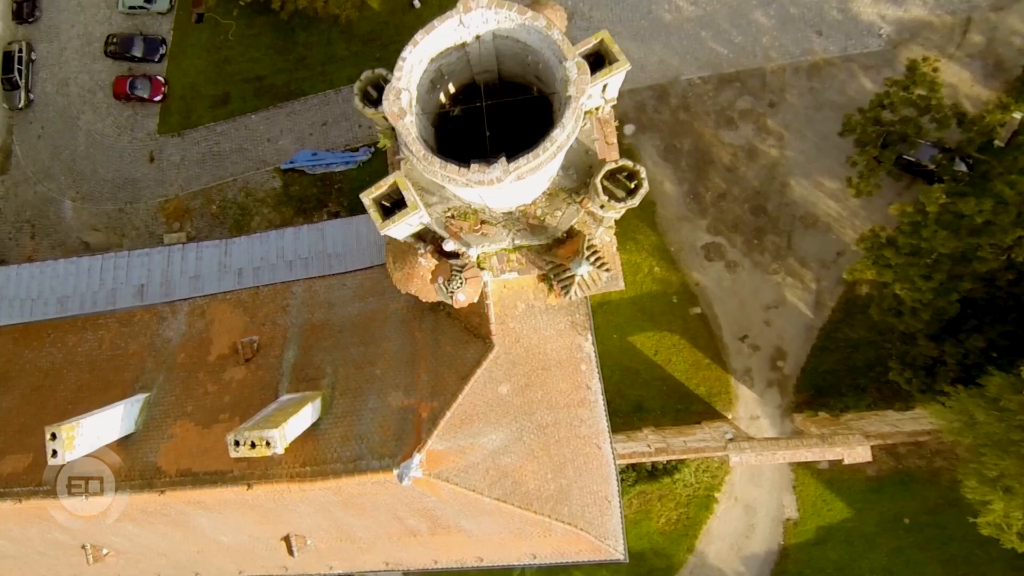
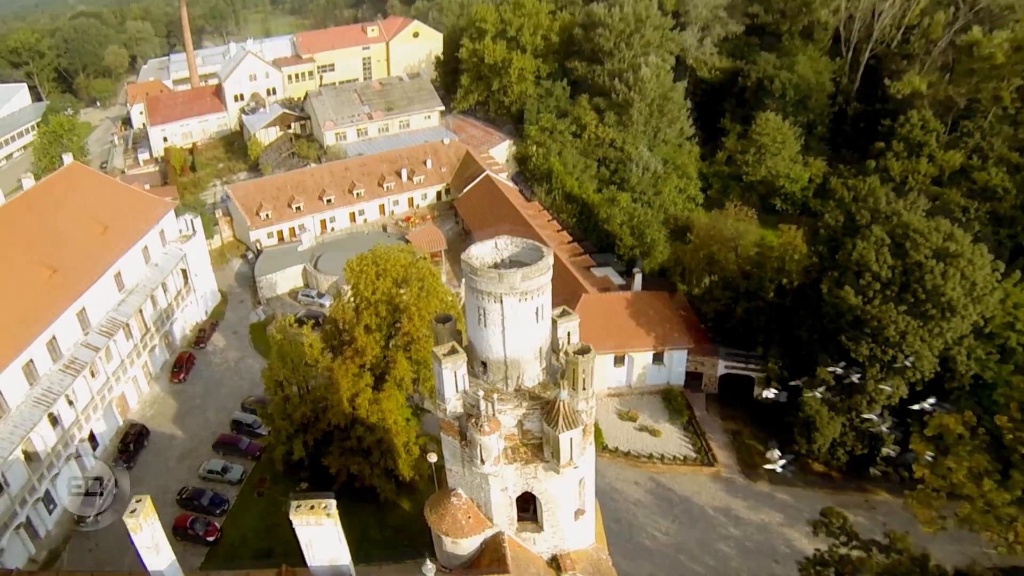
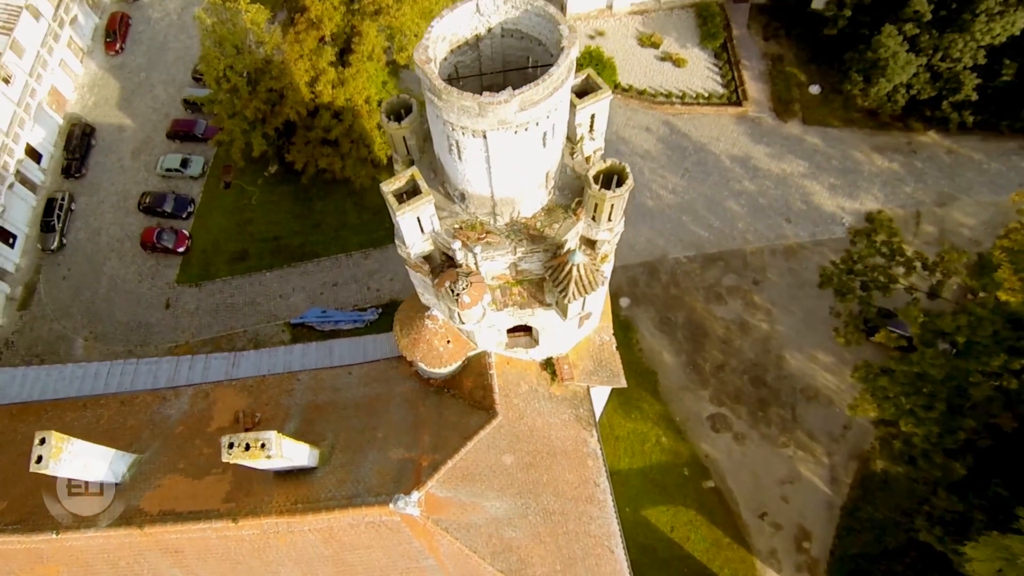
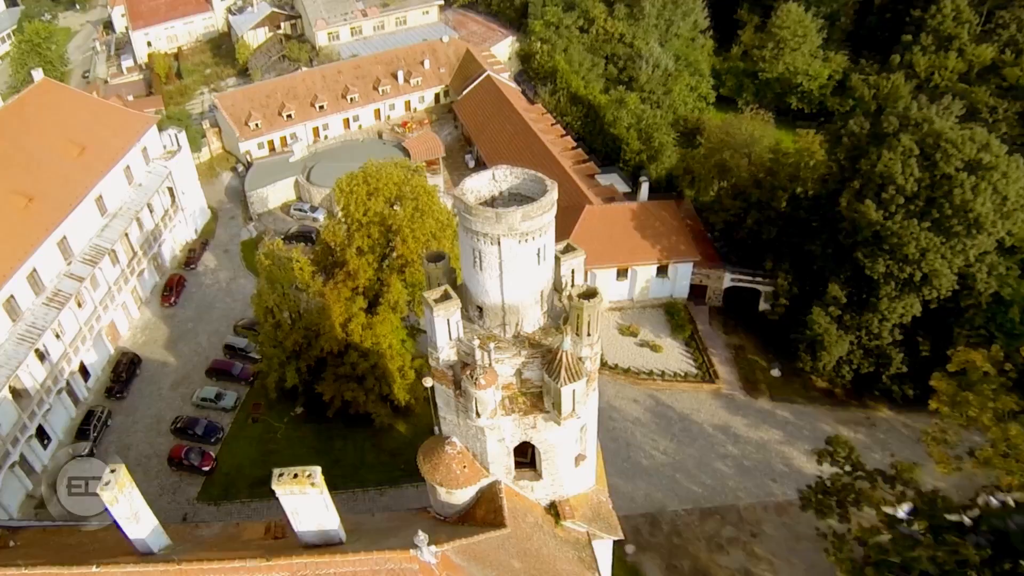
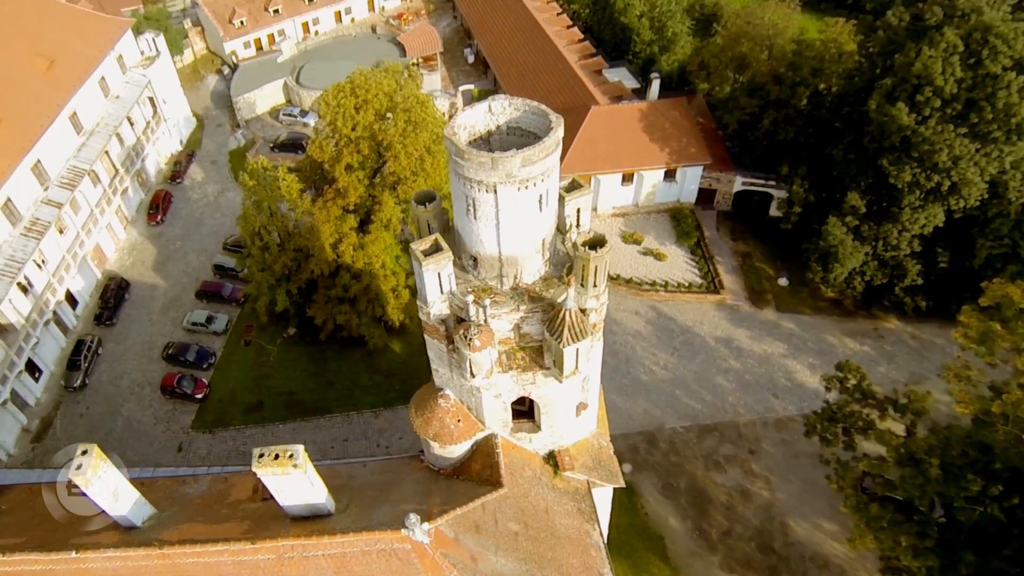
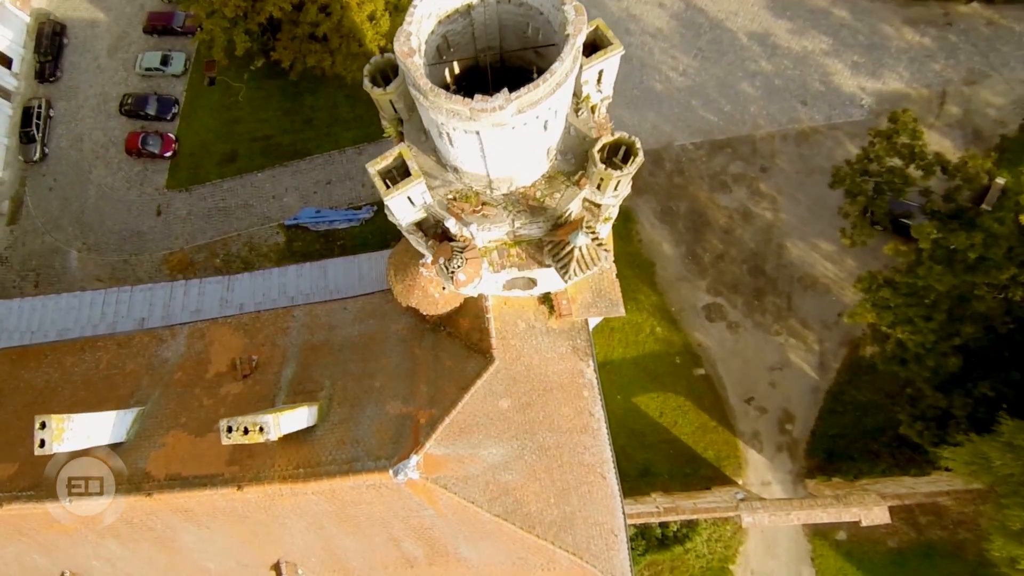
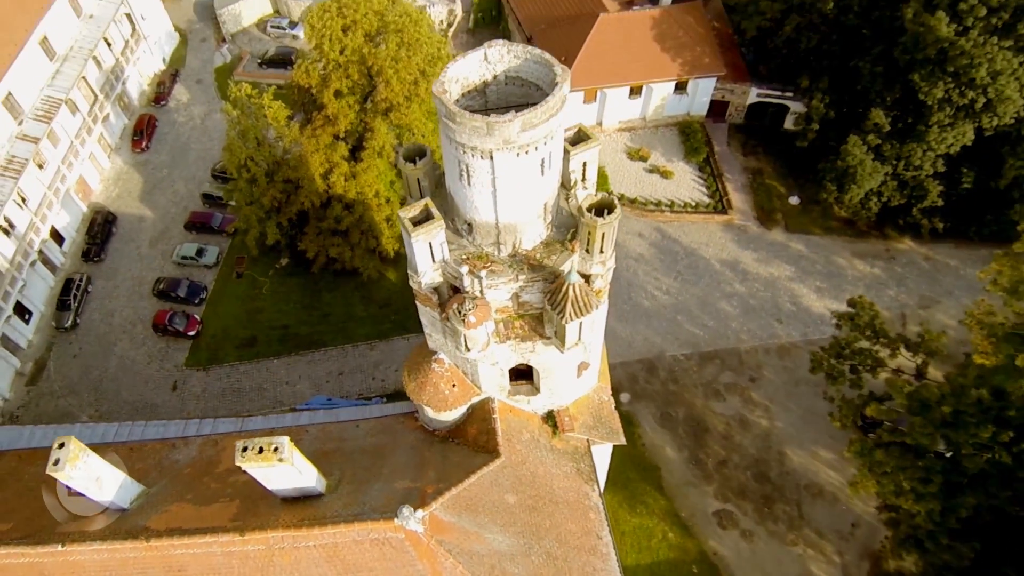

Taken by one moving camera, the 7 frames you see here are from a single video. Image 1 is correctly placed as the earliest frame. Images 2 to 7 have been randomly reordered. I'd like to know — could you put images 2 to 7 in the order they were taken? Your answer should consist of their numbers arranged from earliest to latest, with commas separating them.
6, 3, 7, 5, 4, 2
